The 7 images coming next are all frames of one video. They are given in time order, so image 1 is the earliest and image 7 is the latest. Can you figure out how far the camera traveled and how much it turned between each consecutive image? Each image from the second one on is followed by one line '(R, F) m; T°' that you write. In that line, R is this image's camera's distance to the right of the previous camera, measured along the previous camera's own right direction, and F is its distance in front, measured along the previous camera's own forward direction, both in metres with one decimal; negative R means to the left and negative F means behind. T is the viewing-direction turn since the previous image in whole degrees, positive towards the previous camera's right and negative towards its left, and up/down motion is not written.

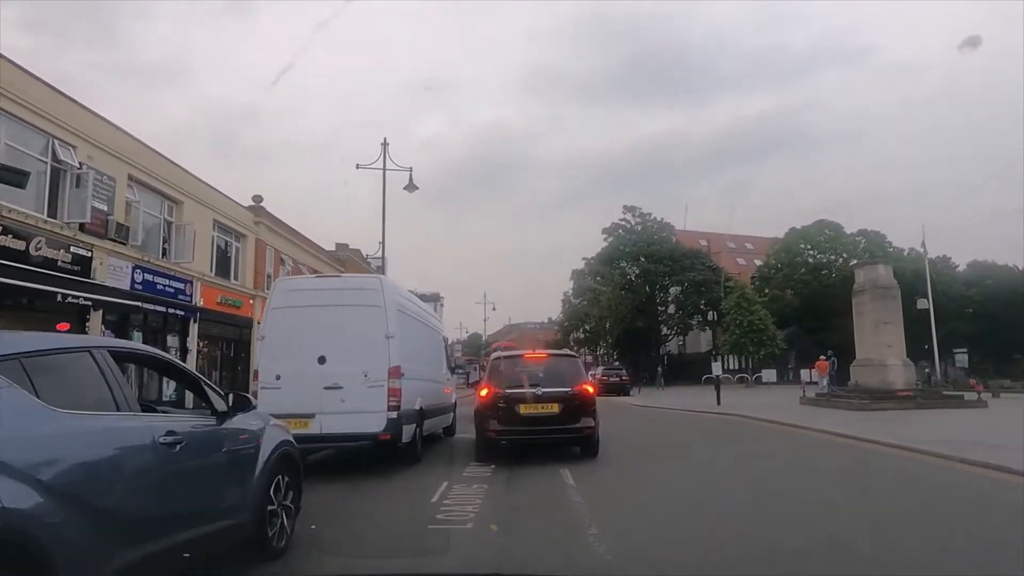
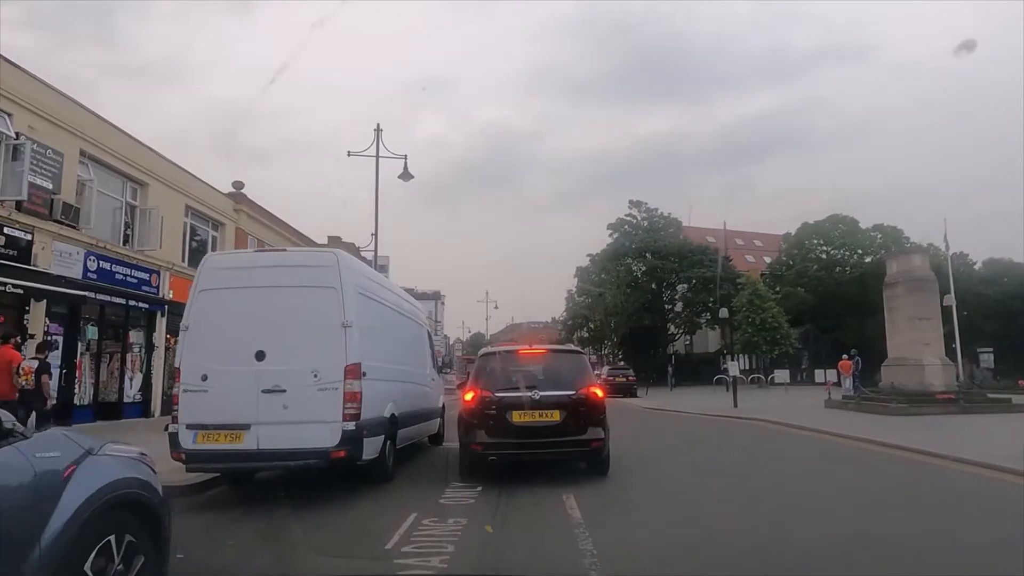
(+0.1, +1.9) m; 0°
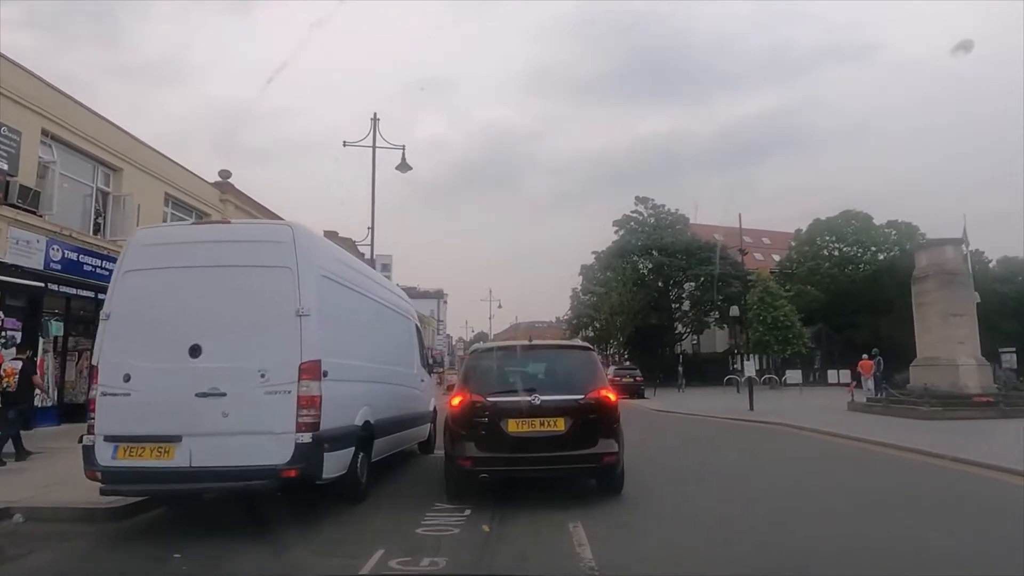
(+0.1, +1.3) m; 0°
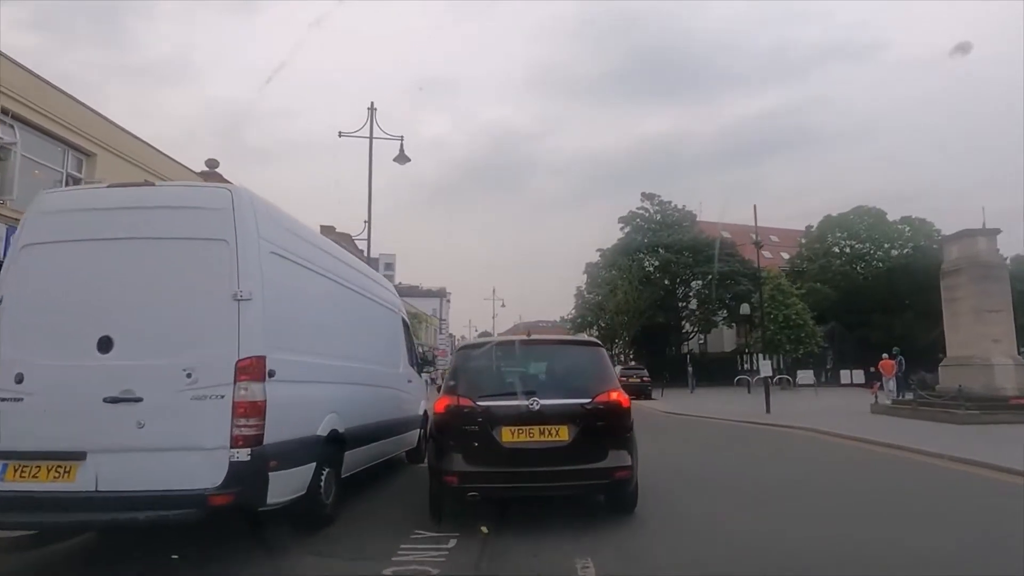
(+0.1, +1.2) m; 0°
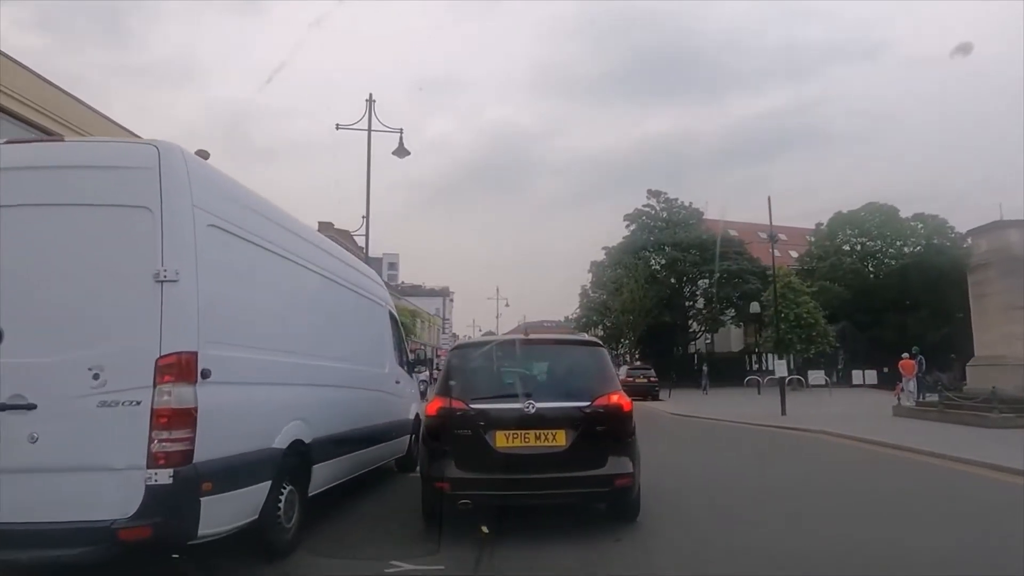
(+0.1, +0.9) m; 0°
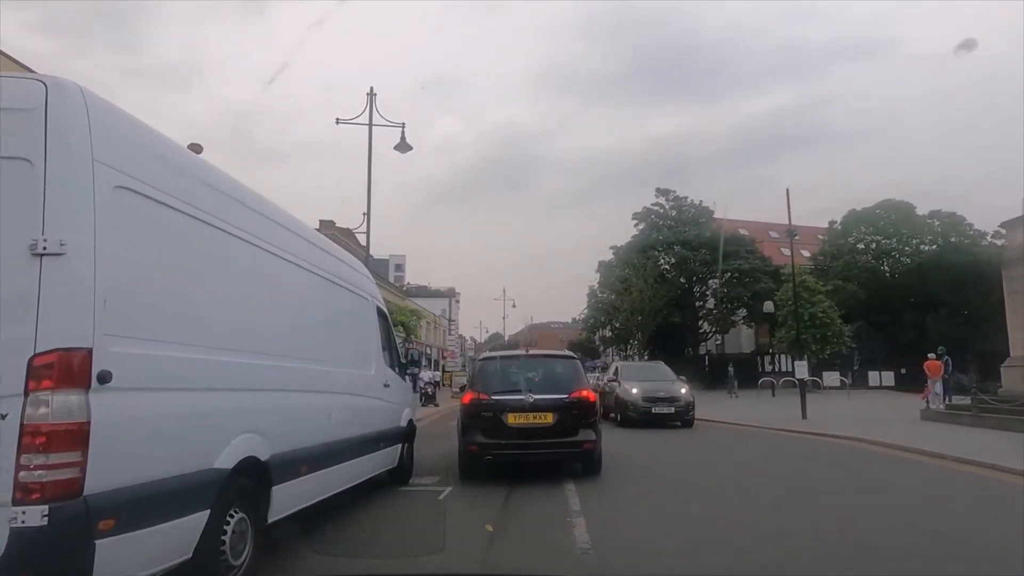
(0.0, +0.9) m; -1°
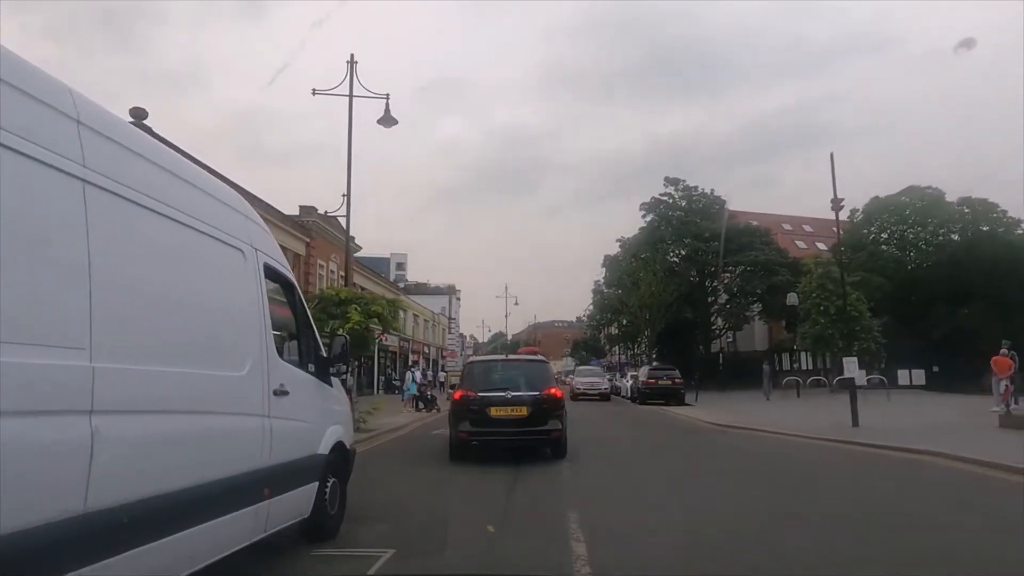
(+0.2, +2.9) m; 0°
